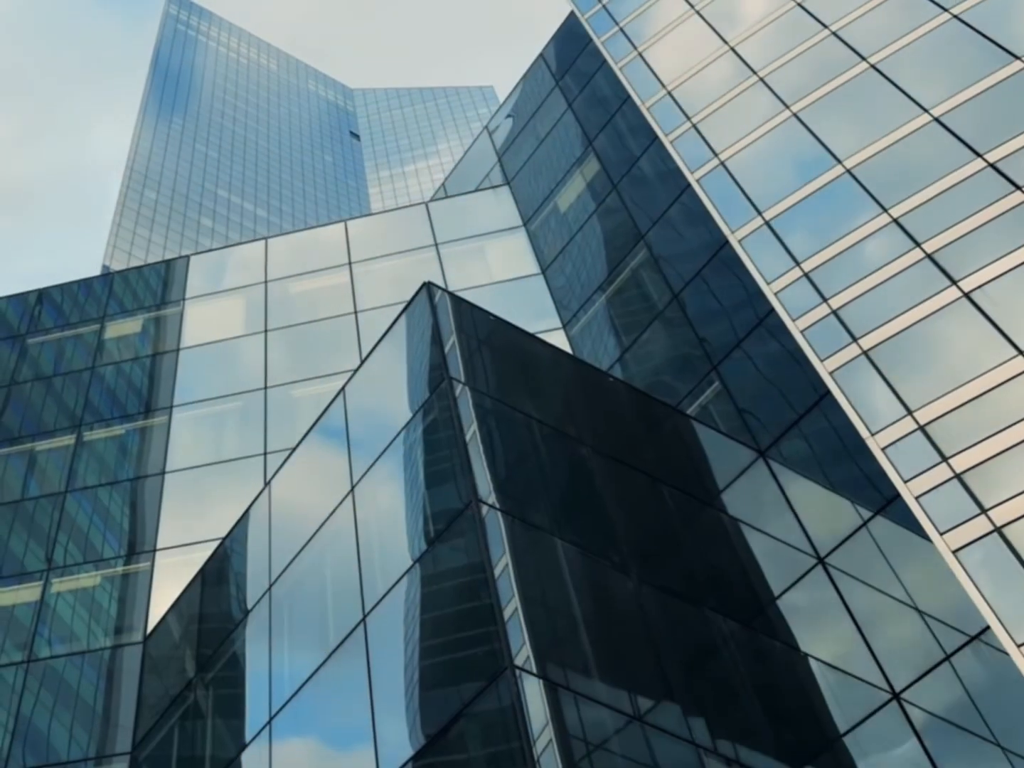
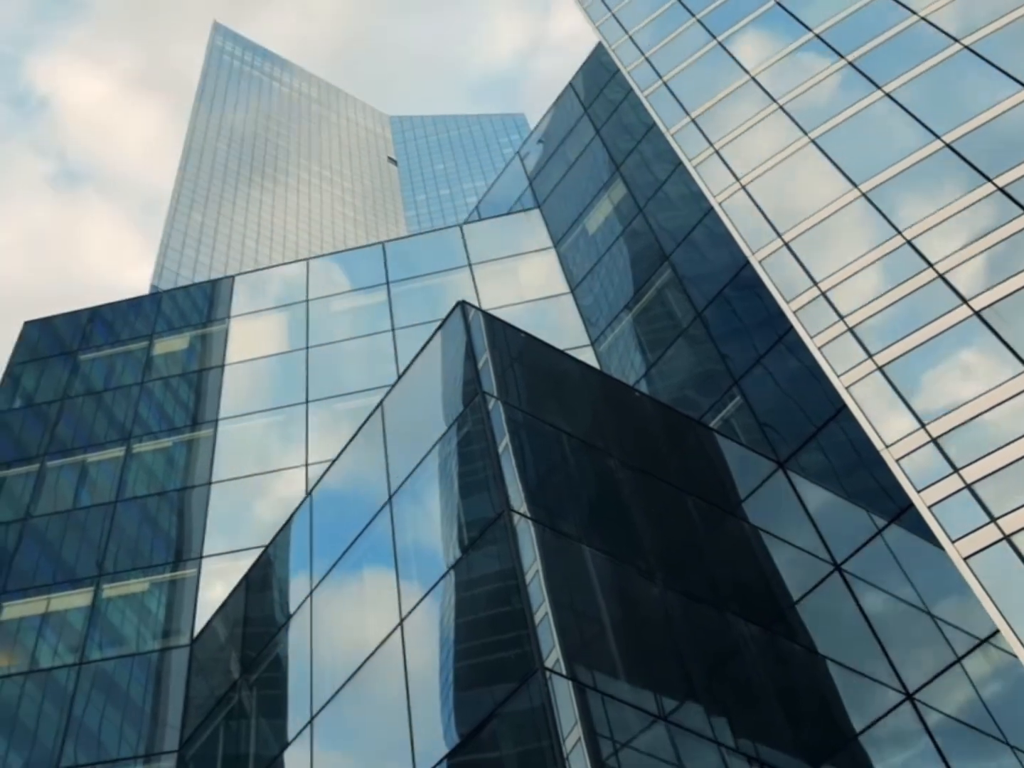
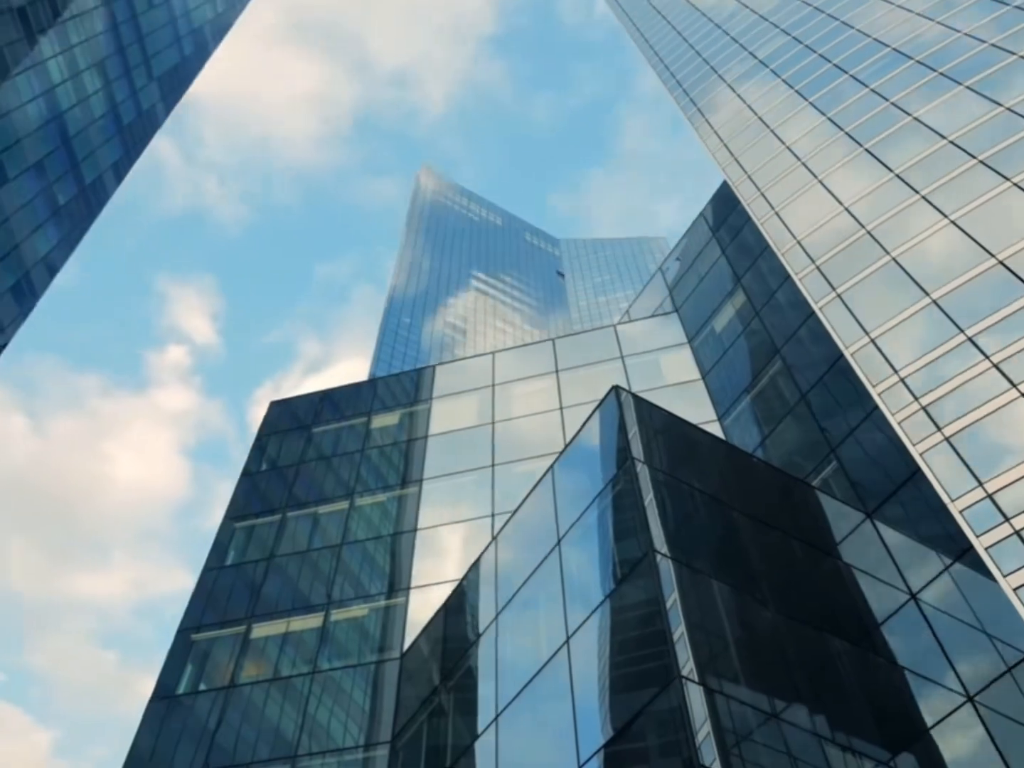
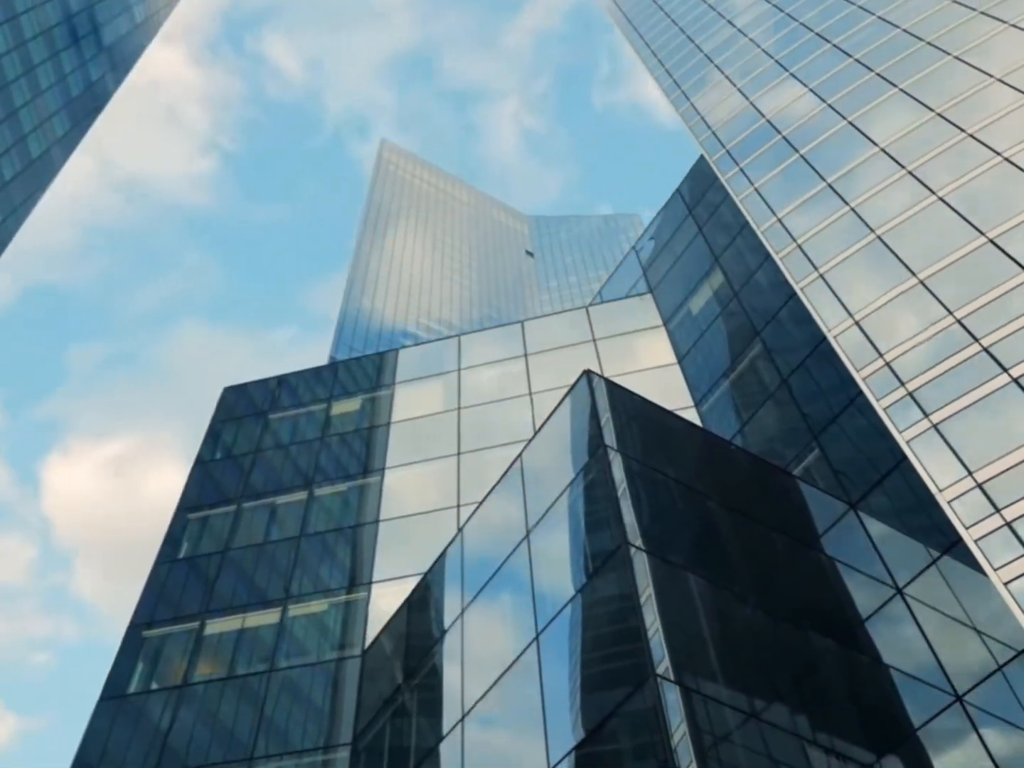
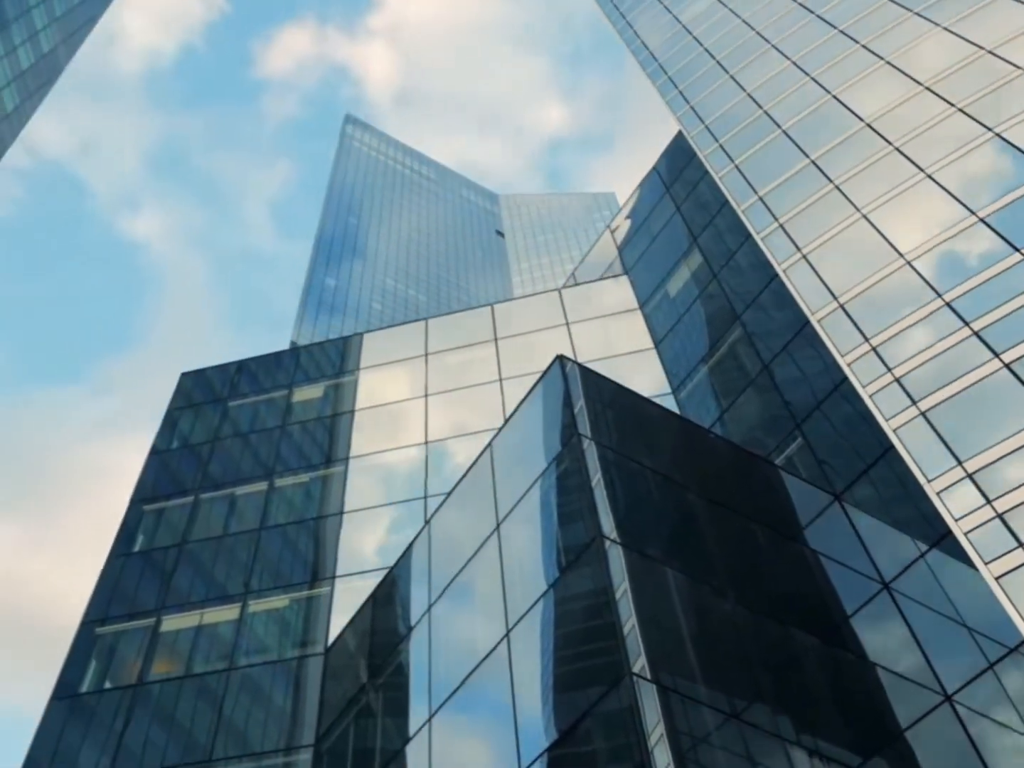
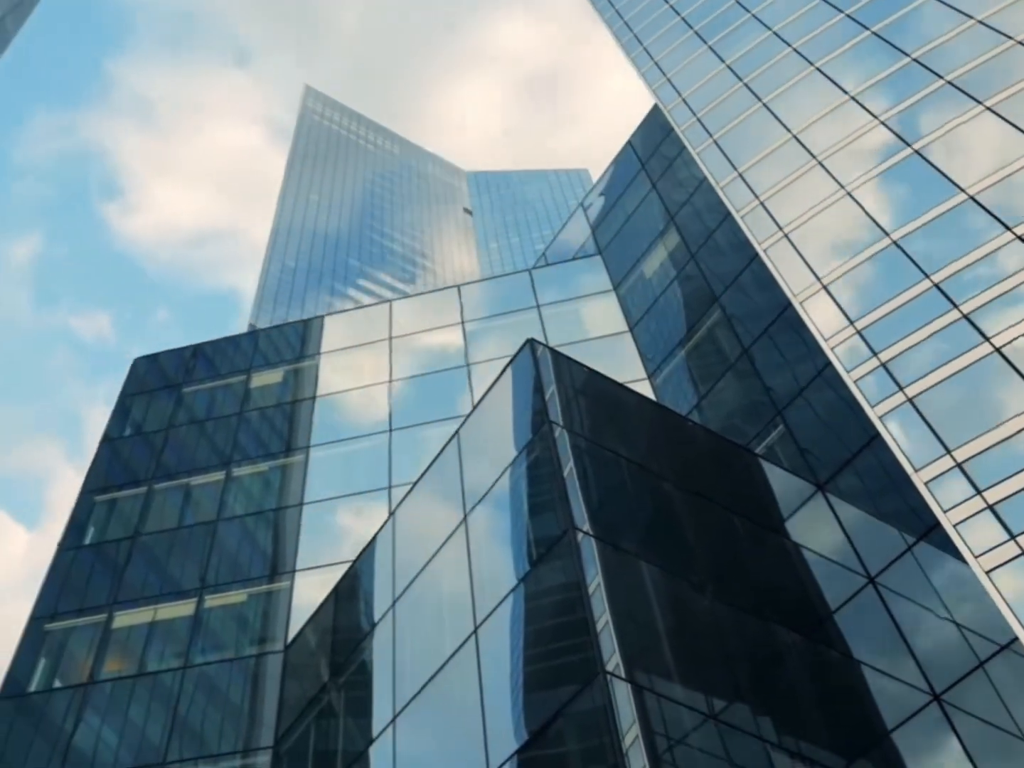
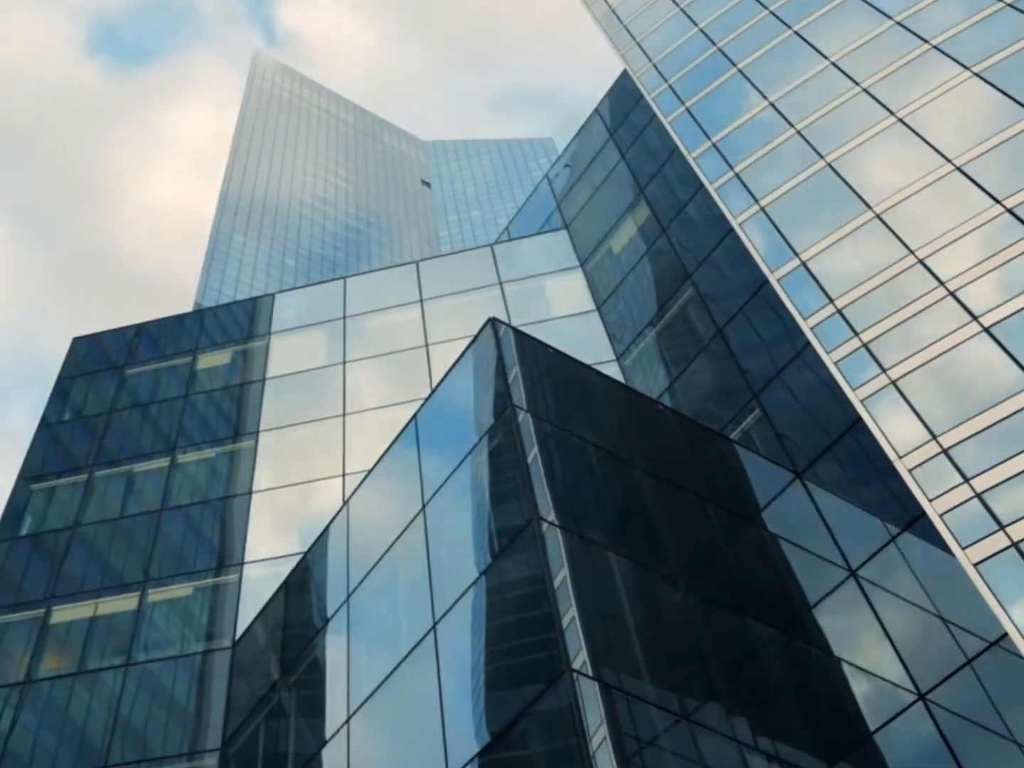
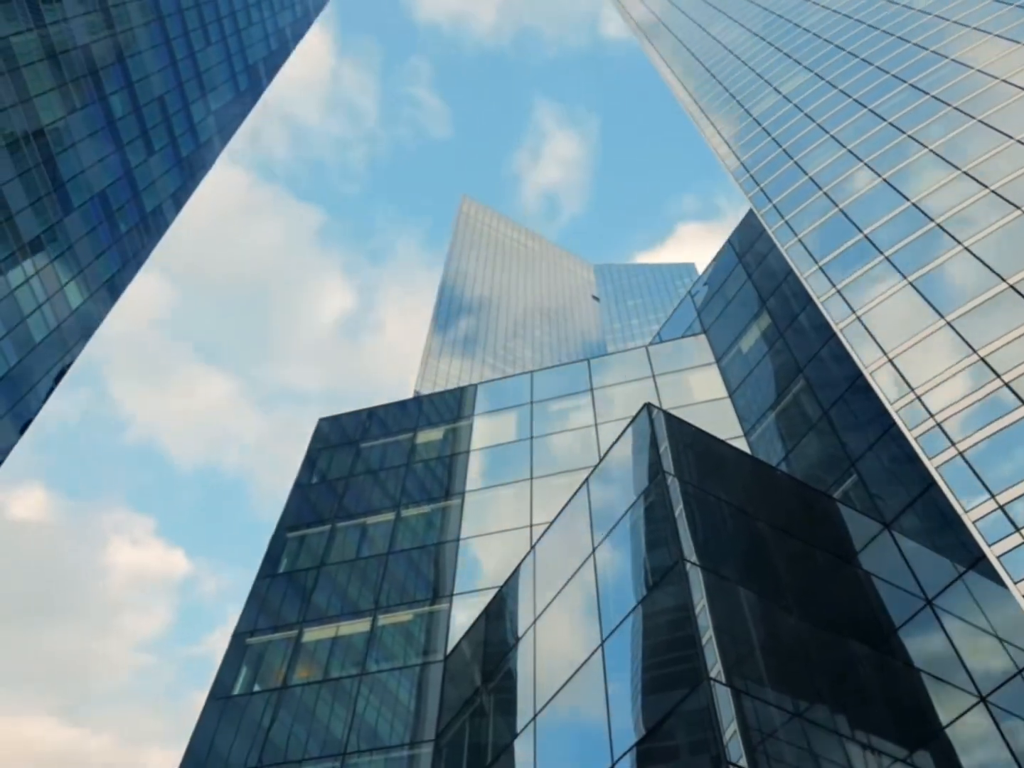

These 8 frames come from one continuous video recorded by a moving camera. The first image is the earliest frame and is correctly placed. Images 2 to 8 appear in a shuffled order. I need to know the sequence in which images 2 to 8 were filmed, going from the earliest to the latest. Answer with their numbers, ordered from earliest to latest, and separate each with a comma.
2, 7, 6, 5, 4, 3, 8
